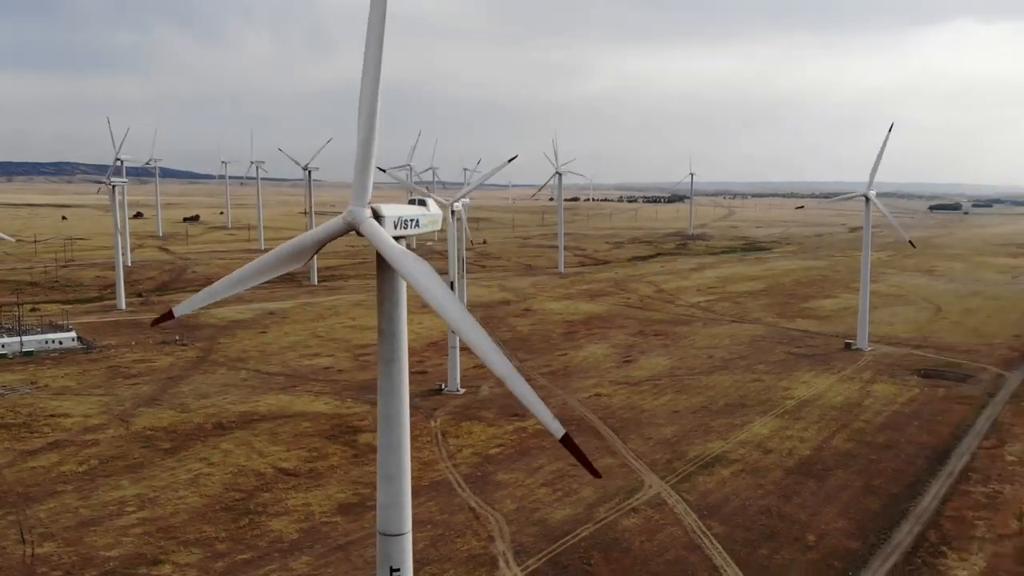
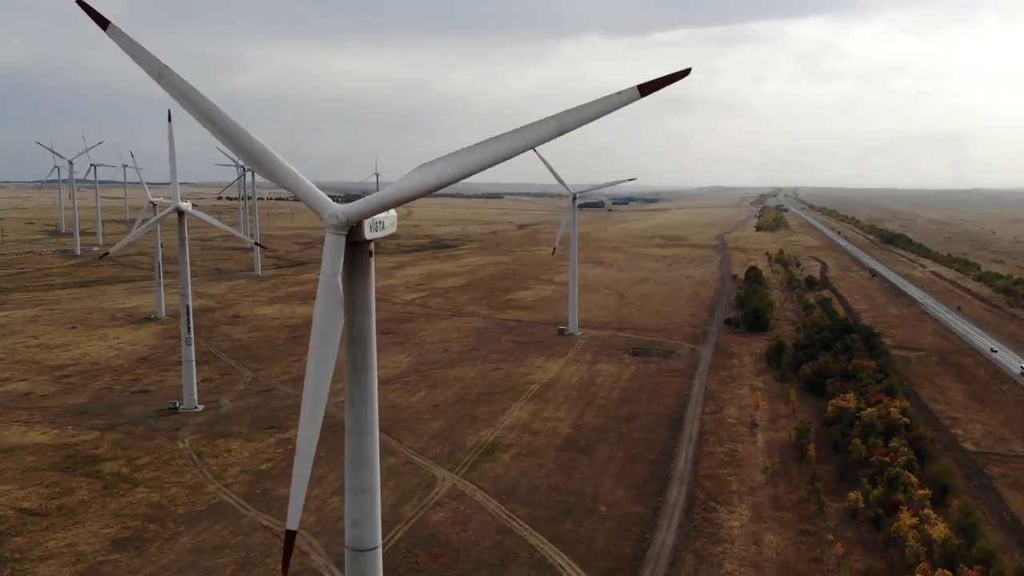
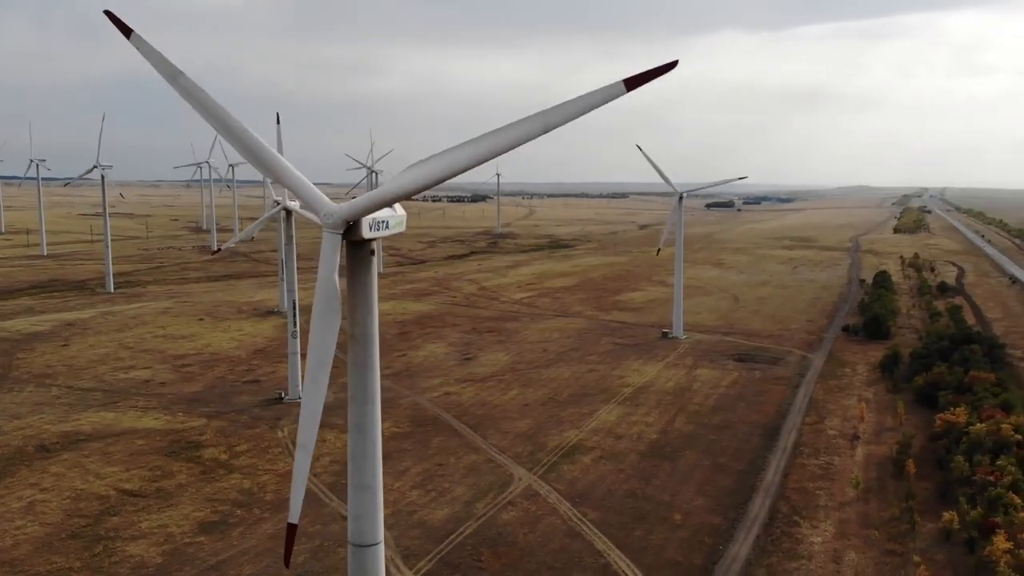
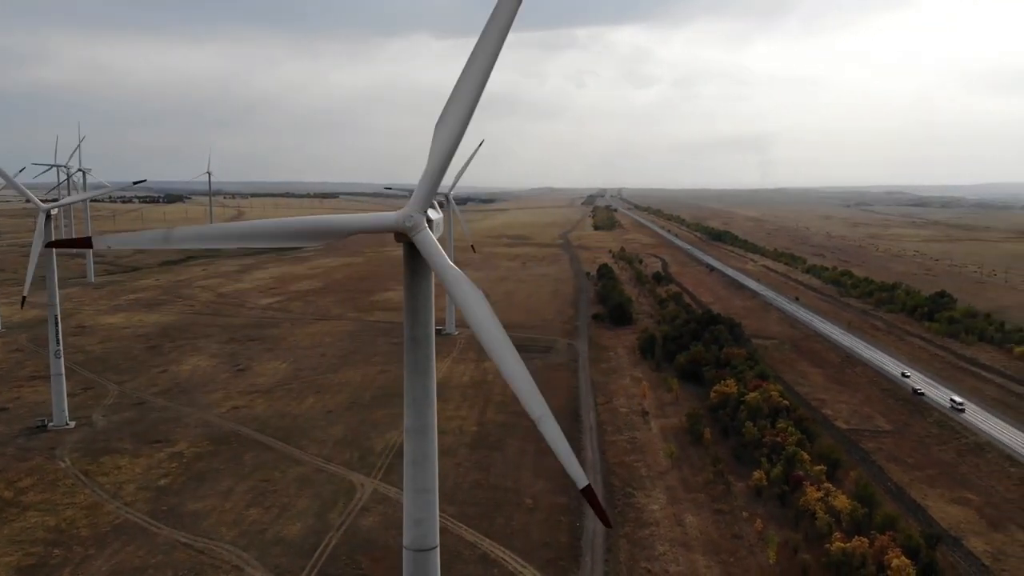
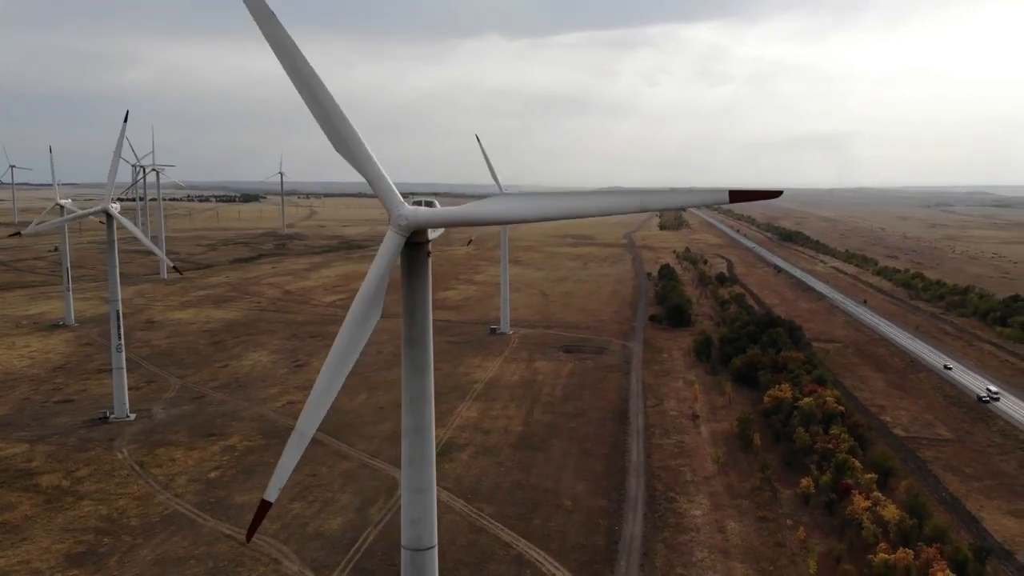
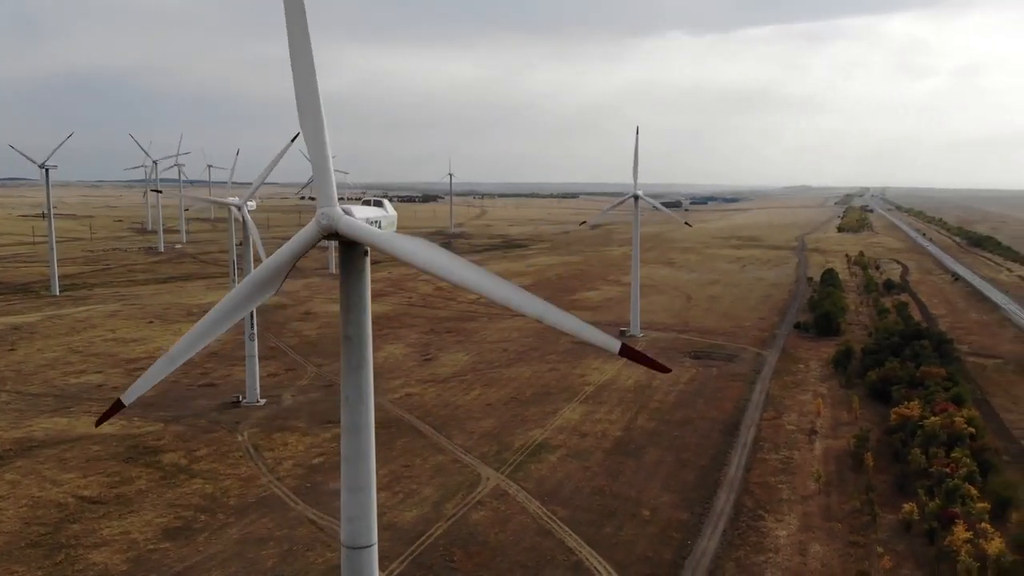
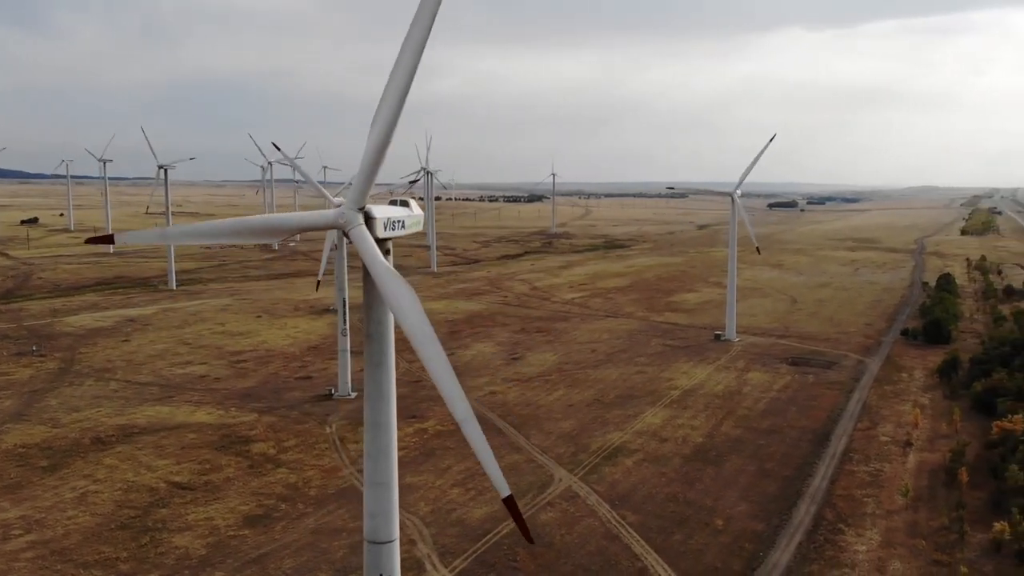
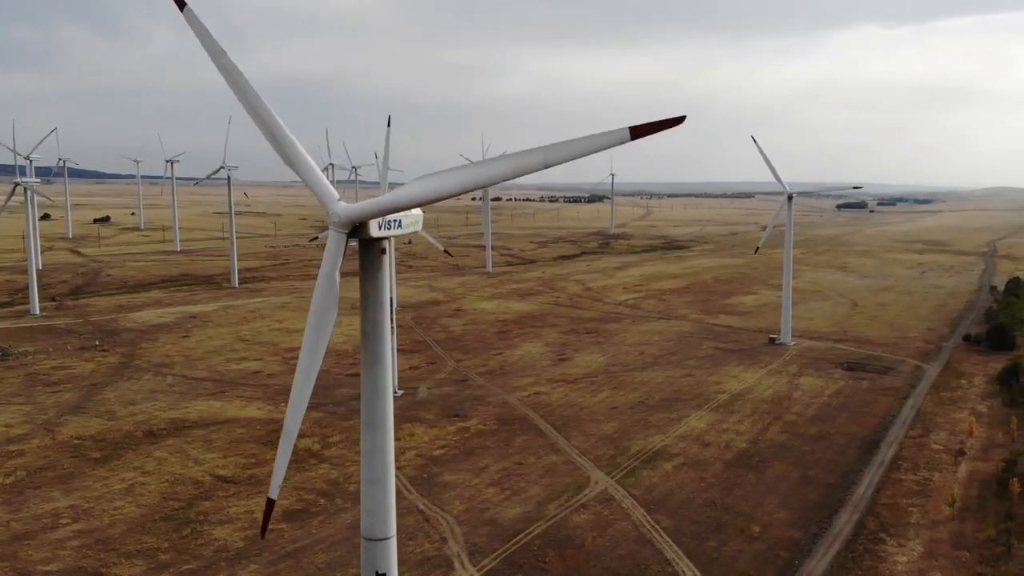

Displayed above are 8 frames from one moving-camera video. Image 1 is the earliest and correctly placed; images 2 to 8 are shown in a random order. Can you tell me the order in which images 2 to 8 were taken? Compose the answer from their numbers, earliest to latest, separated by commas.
8, 7, 3, 6, 2, 5, 4
